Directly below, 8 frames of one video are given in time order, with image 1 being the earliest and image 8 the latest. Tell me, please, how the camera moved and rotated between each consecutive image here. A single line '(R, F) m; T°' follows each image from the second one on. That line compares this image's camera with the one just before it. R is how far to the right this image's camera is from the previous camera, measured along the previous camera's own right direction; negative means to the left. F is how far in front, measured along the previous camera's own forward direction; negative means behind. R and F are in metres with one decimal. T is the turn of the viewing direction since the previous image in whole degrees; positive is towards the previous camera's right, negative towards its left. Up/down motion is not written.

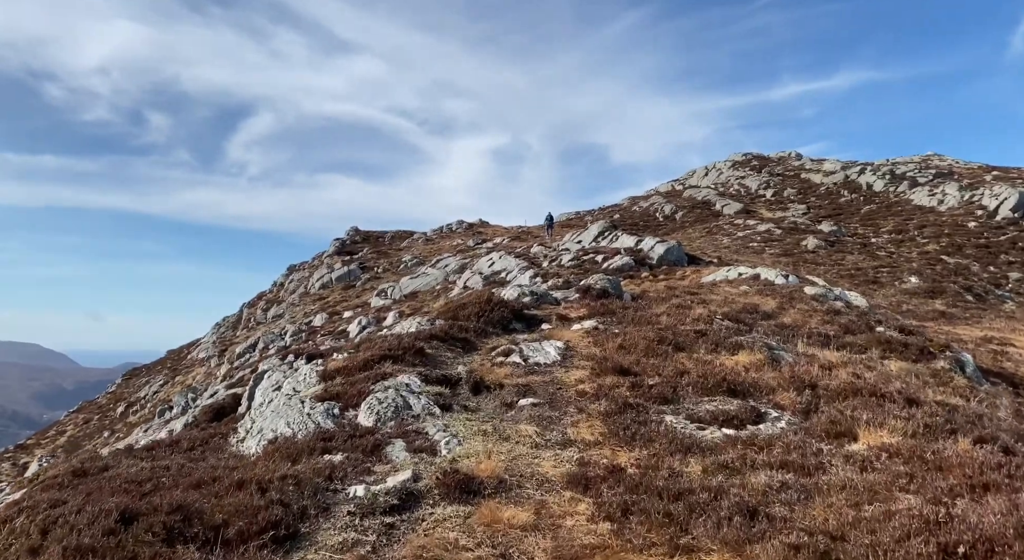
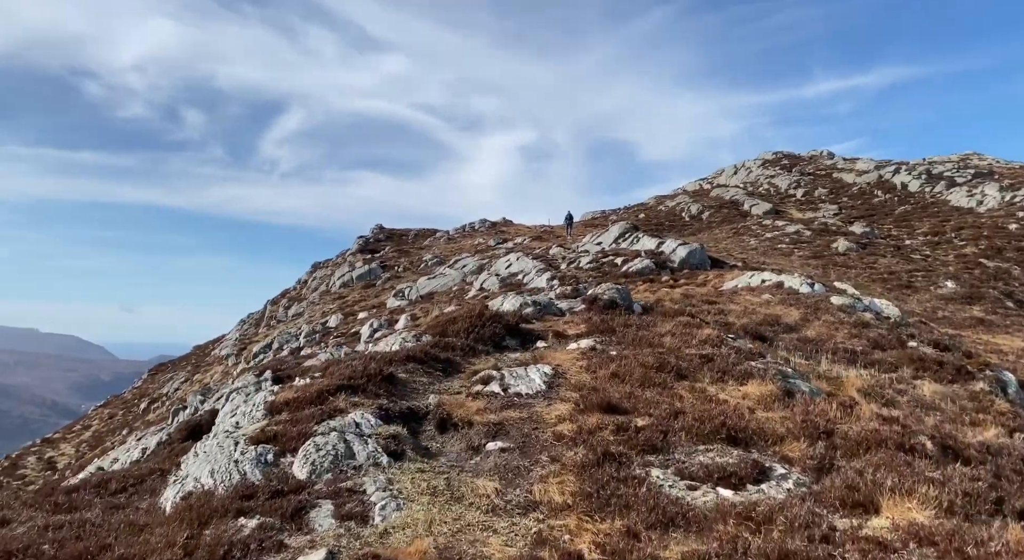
(+0.7, +1.4) m; -2°
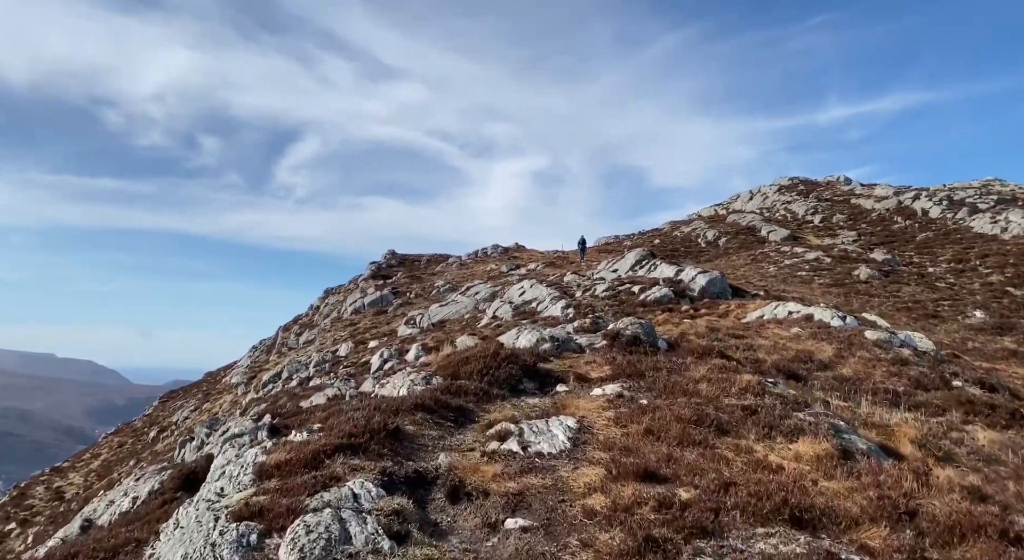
(-0.1, +1.2) m; -1°
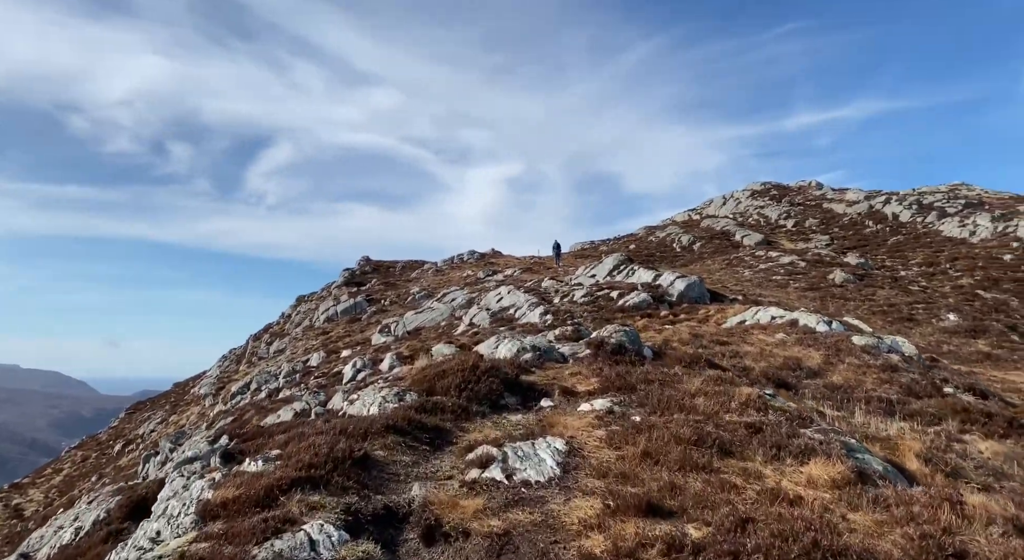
(-0.1, +1.1) m; +2°
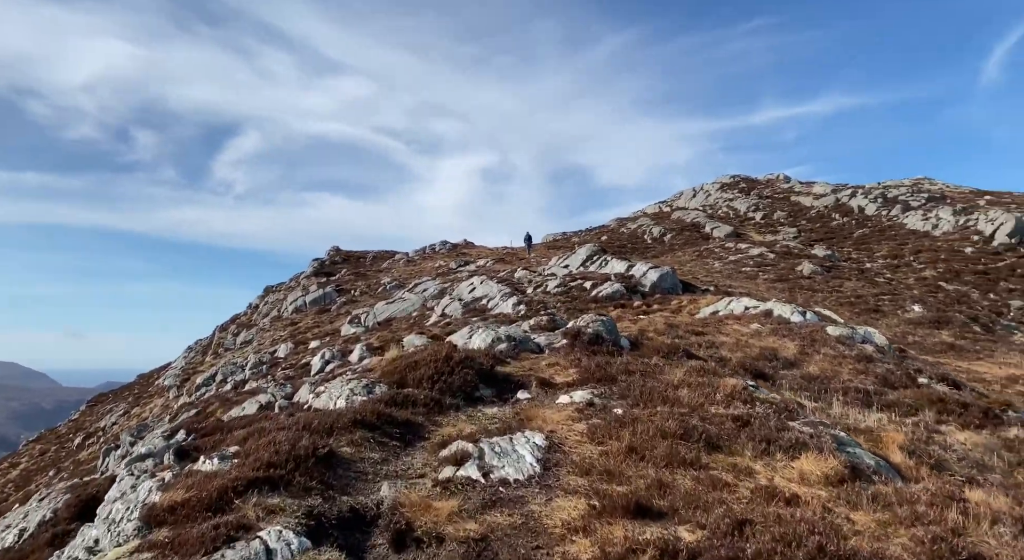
(-0.1, +0.6) m; +2°
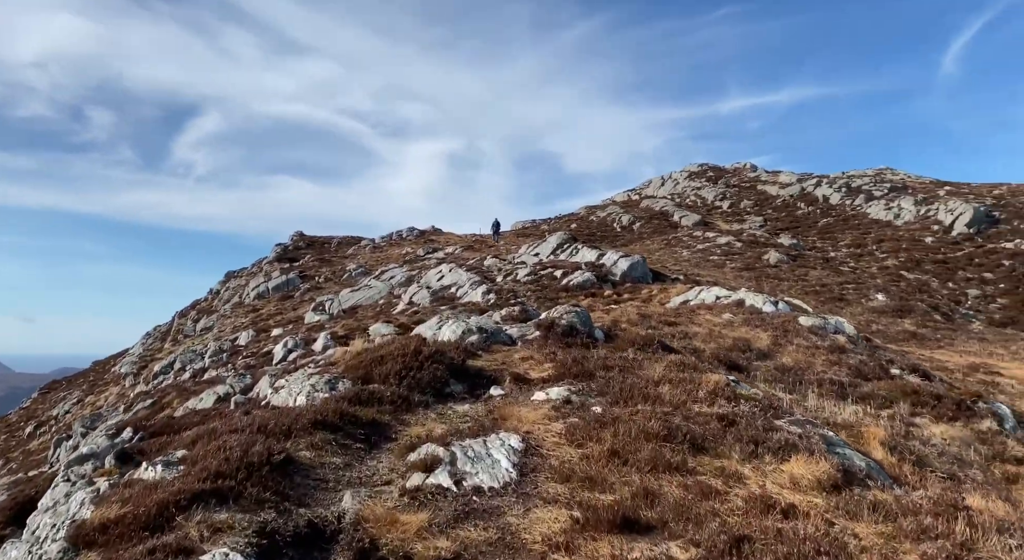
(-0.1, +0.7) m; +3°
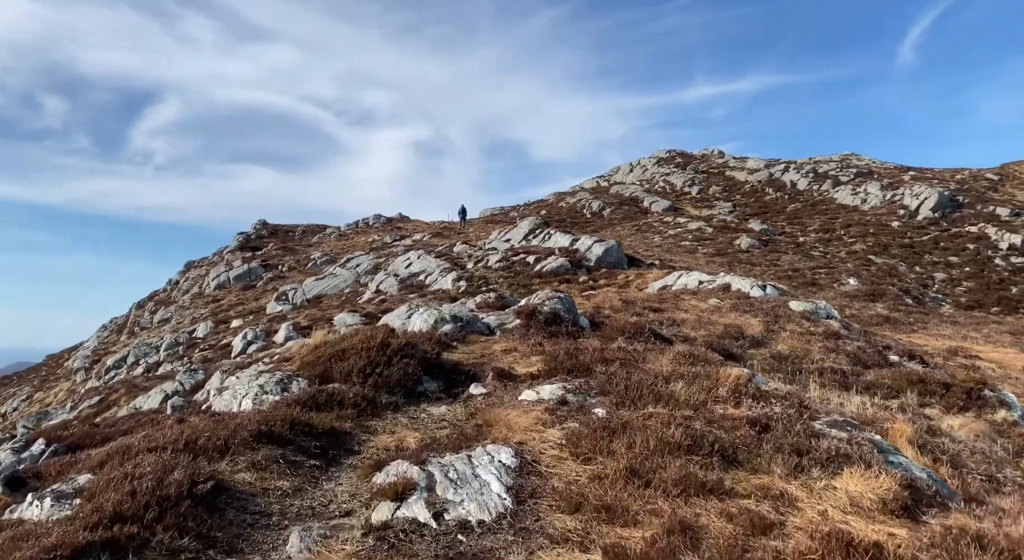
(-0.2, +1.7) m; +2°
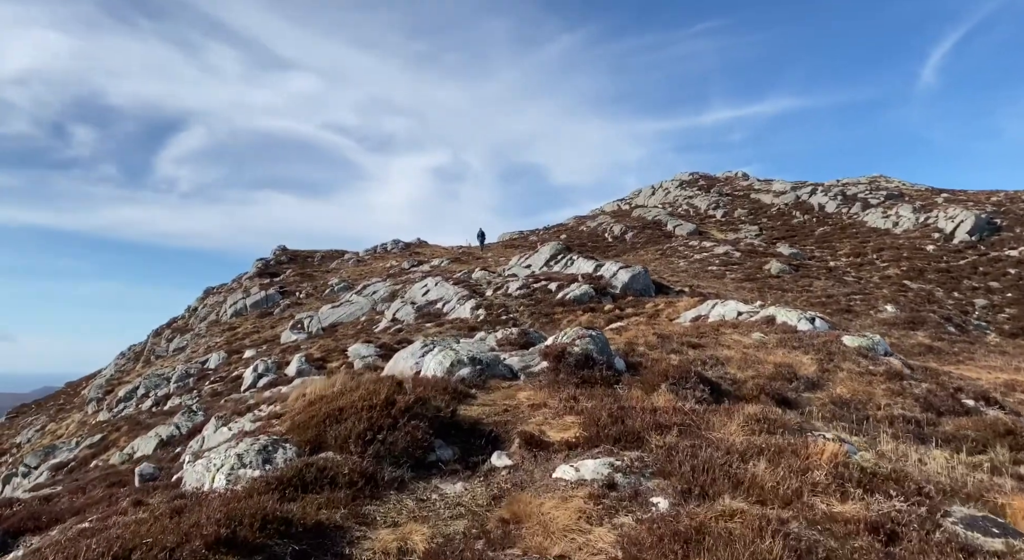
(-0.1, +1.9) m; -2°
